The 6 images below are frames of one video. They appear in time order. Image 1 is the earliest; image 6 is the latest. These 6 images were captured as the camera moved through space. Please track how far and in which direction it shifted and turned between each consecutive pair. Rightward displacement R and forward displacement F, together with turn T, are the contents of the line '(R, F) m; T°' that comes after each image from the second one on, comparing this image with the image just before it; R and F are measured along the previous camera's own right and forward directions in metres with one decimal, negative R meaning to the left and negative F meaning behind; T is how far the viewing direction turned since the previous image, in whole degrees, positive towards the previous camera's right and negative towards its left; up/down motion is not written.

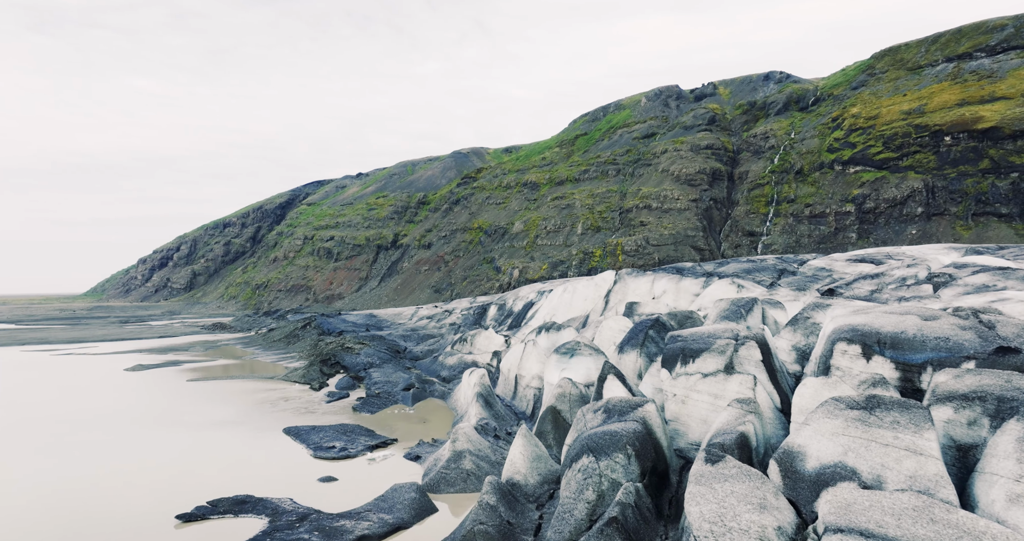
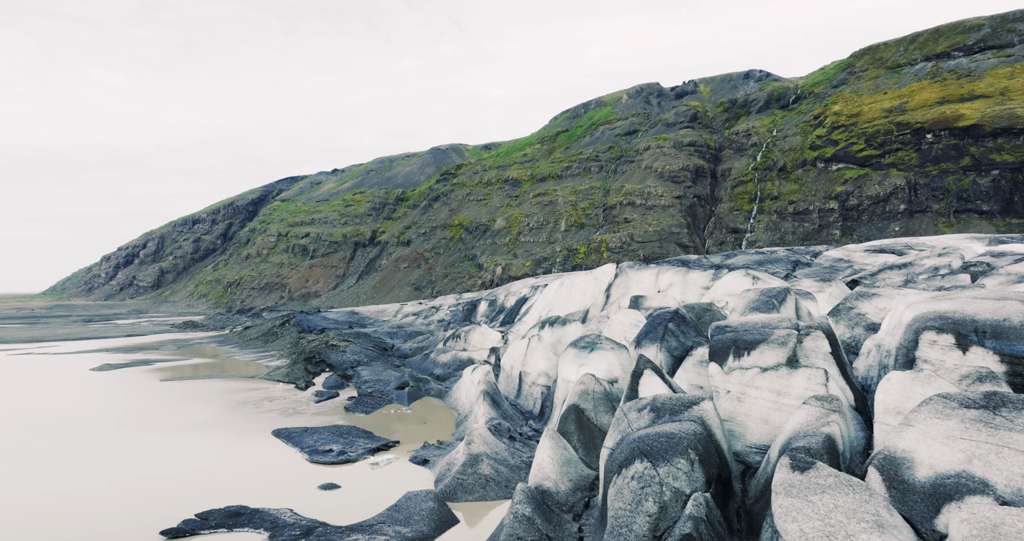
(-0.9, +1.1) m; +2°
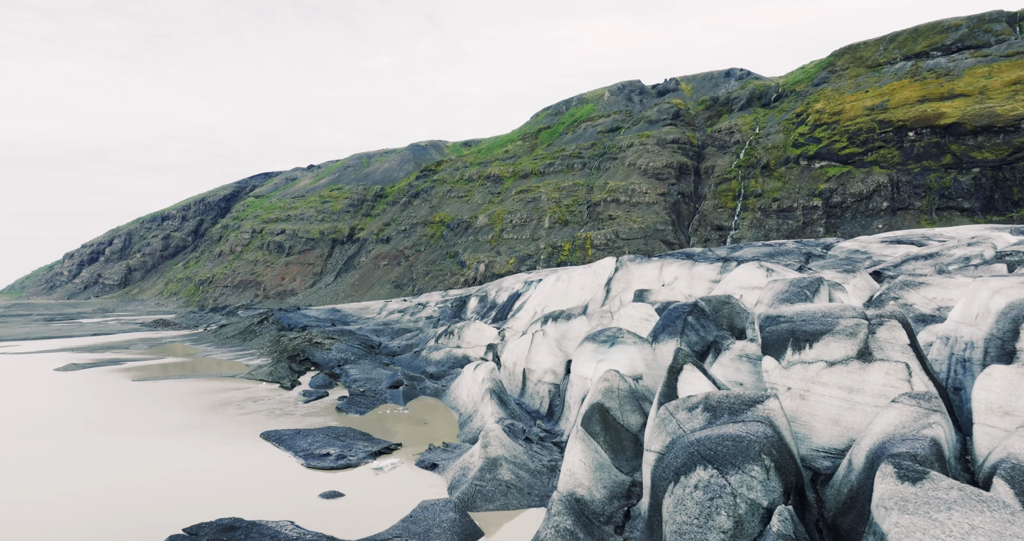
(-0.8, +1.0) m; +2°
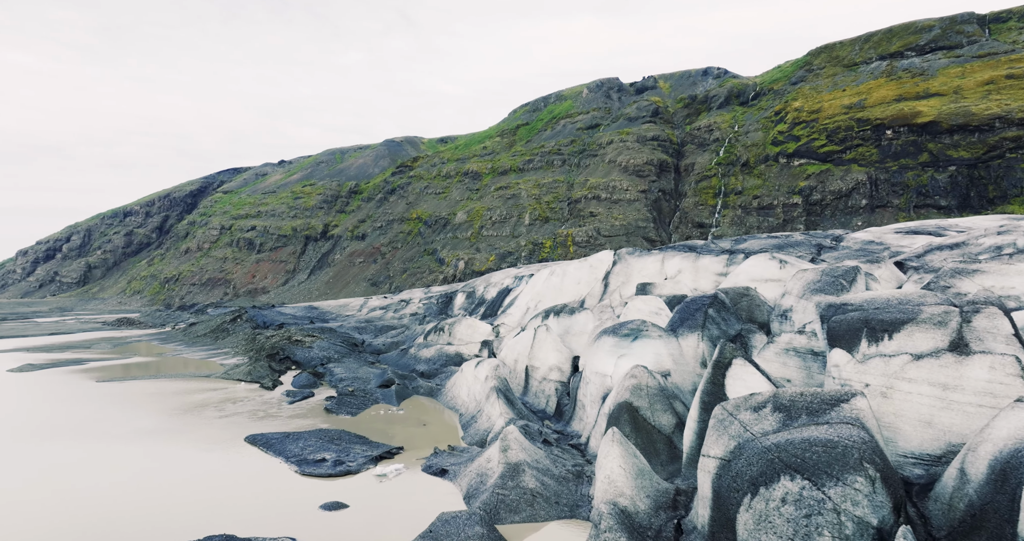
(-0.9, +1.0) m; +3°
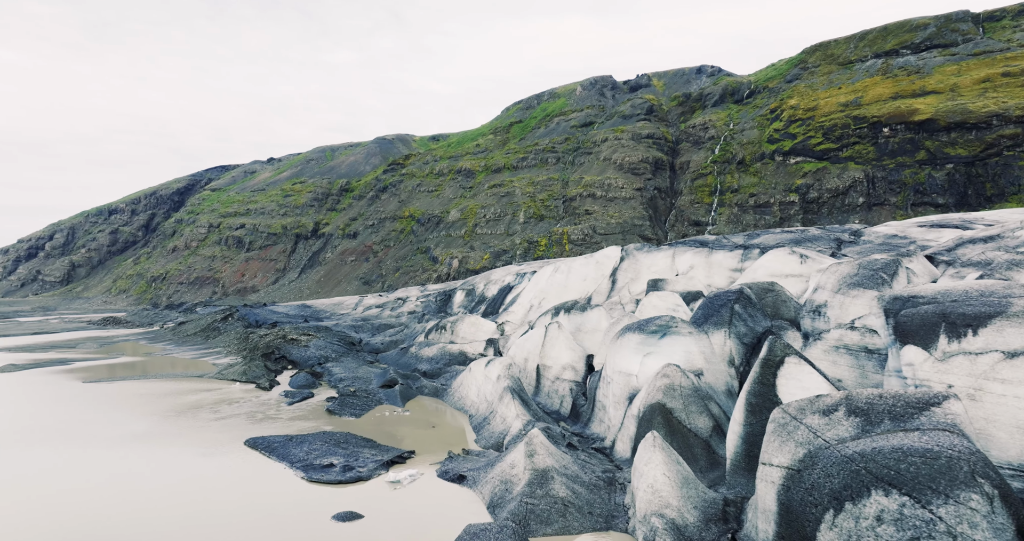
(-0.6, +0.7) m; +1°
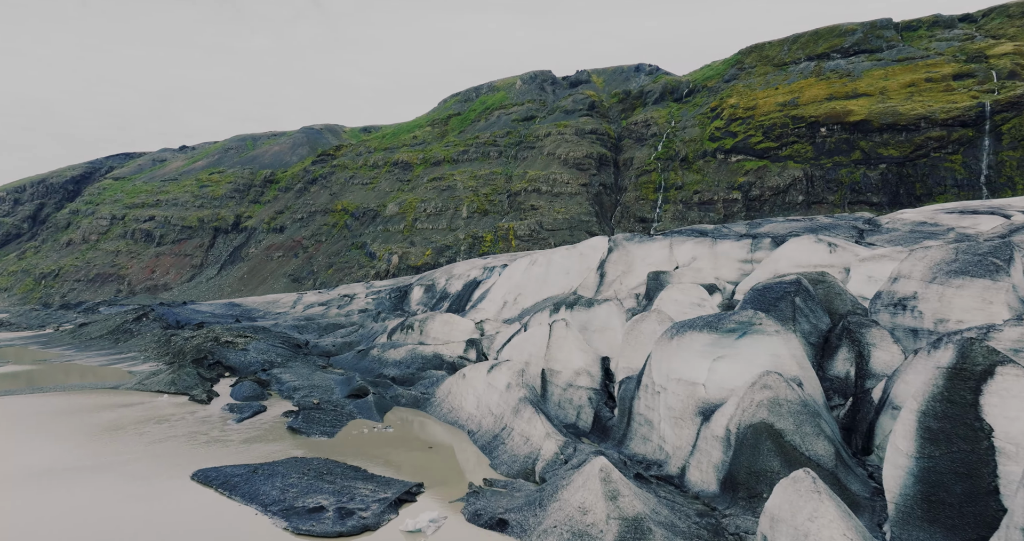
(-1.8, +2.6) m; +7°
